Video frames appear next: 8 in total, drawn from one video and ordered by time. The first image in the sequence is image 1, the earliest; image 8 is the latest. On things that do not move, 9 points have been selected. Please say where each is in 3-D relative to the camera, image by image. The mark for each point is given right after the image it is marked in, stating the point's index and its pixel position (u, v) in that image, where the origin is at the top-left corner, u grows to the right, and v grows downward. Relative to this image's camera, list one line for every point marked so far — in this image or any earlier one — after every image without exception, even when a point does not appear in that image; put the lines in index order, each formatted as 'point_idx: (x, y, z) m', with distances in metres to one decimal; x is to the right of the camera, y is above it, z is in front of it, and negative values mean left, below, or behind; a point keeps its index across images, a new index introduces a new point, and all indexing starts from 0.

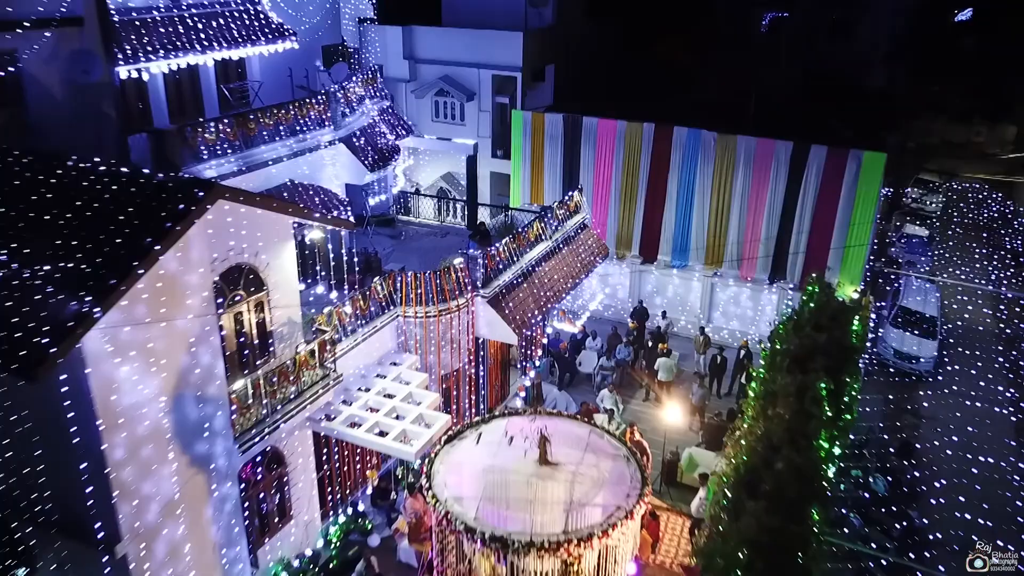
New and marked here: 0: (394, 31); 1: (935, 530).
0: (-2.8, +6.1, +17.8) m
1: (+5.5, -3.1, +9.9) m
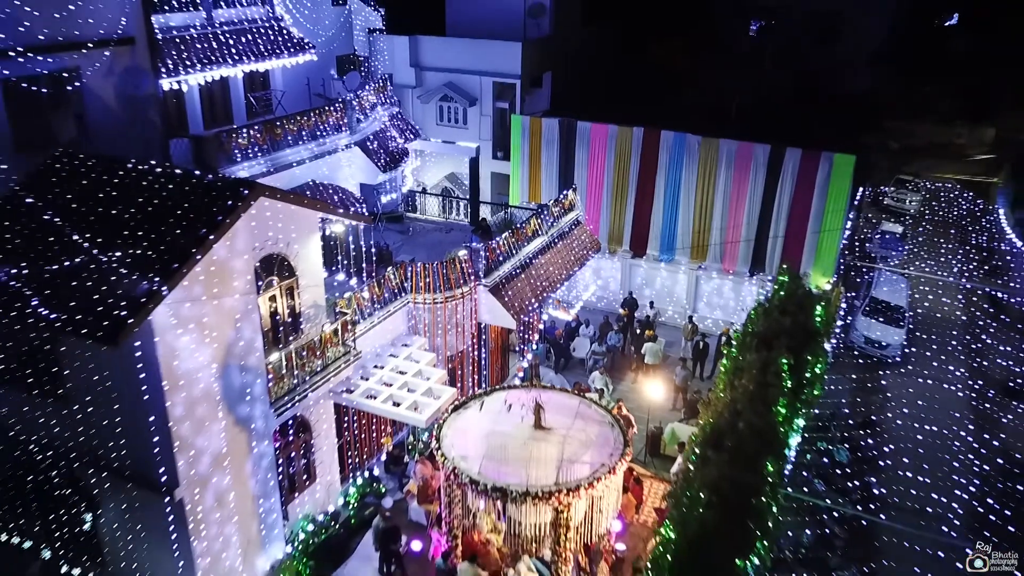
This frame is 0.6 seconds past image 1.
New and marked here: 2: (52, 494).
0: (-2.8, +6.3, +19.1) m
1: (+5.5, -2.9, +11.2) m
2: (-5.3, -2.4, +8.8) m
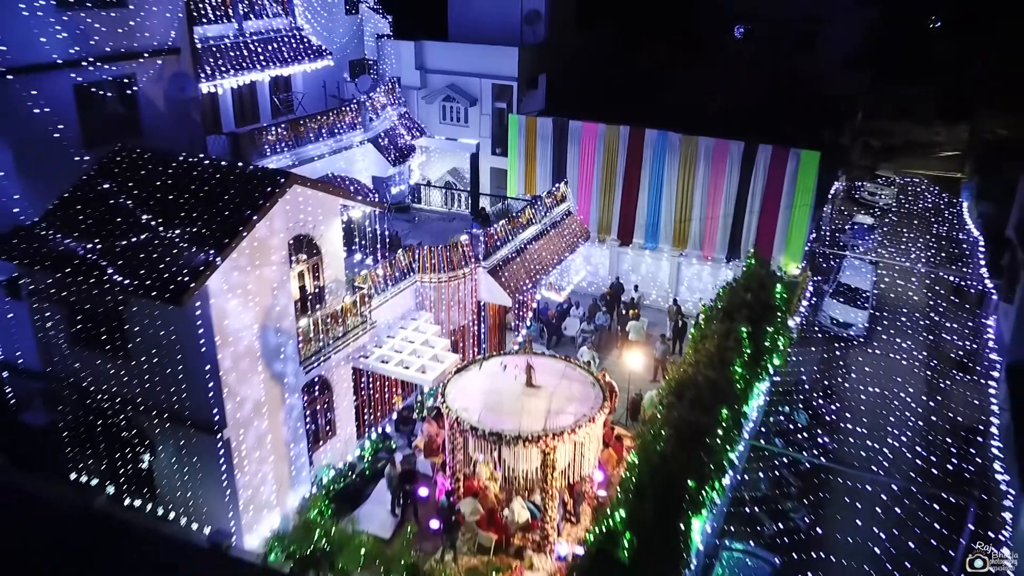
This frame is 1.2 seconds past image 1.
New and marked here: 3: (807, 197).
0: (-2.9, +6.7, +20.6) m
1: (+5.4, -2.6, +12.7) m
2: (-5.4, -2.0, +10.4) m
3: (+6.8, +2.1, +17.1) m
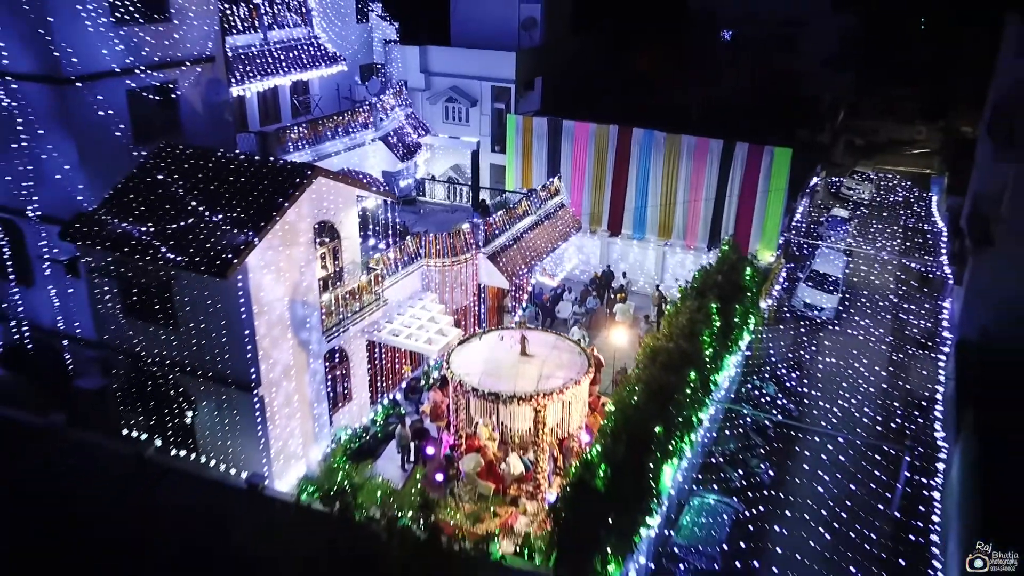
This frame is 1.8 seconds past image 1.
0: (-2.9, +7.1, +22.2) m
1: (+5.3, -2.2, +14.3) m
2: (-5.5, -1.7, +11.9) m
3: (+6.7, +2.4, +18.7) m
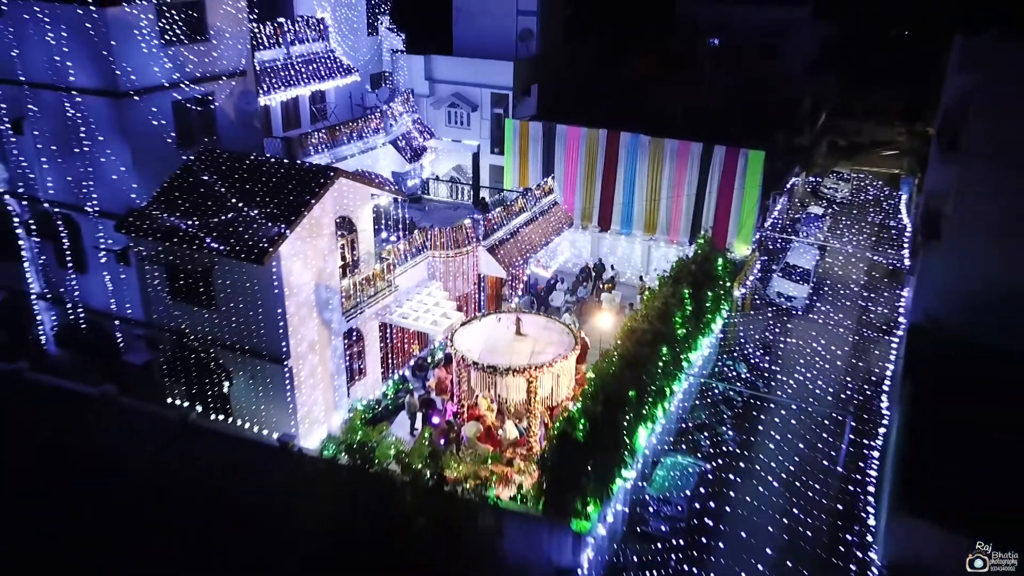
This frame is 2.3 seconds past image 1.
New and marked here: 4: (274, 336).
0: (-3.0, +7.3, +23.9) m
1: (+5.2, -2.0, +16.1) m
2: (-5.6, -1.4, +13.7) m
3: (+6.7, +2.7, +20.4) m
4: (-4.1, -0.8, +12.9) m
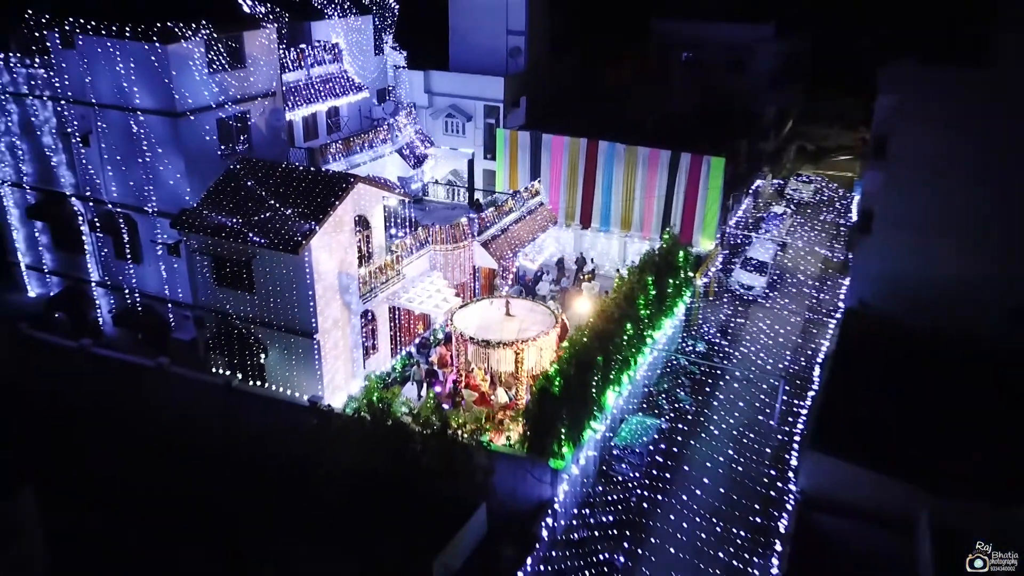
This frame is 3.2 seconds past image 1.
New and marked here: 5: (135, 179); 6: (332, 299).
0: (-3.3, +7.6, +26.6) m
1: (+5.0, -1.7, +18.8) m
2: (-5.8, -1.2, +16.4) m
3: (+6.4, +3.0, +23.2) m
4: (-4.3, -0.5, +15.5) m
5: (-8.3, +2.4, +16.5) m
6: (-3.8, -0.2, +16.0) m
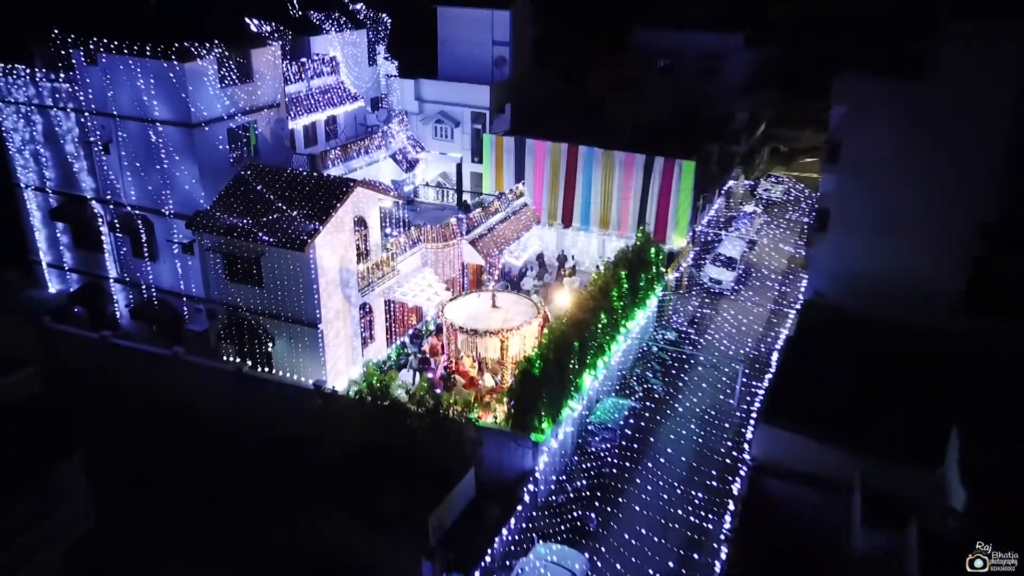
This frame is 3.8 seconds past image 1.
0: (-3.9, +7.8, +28.2) m
1: (+4.6, -1.5, +20.6) m
2: (-6.1, -1.0, +18.0) m
3: (+5.9, +3.2, +25.0) m
4: (-4.6, -0.4, +17.1) m
5: (-8.7, +2.5, +18.0) m
6: (-4.2, -0.1, +17.6) m
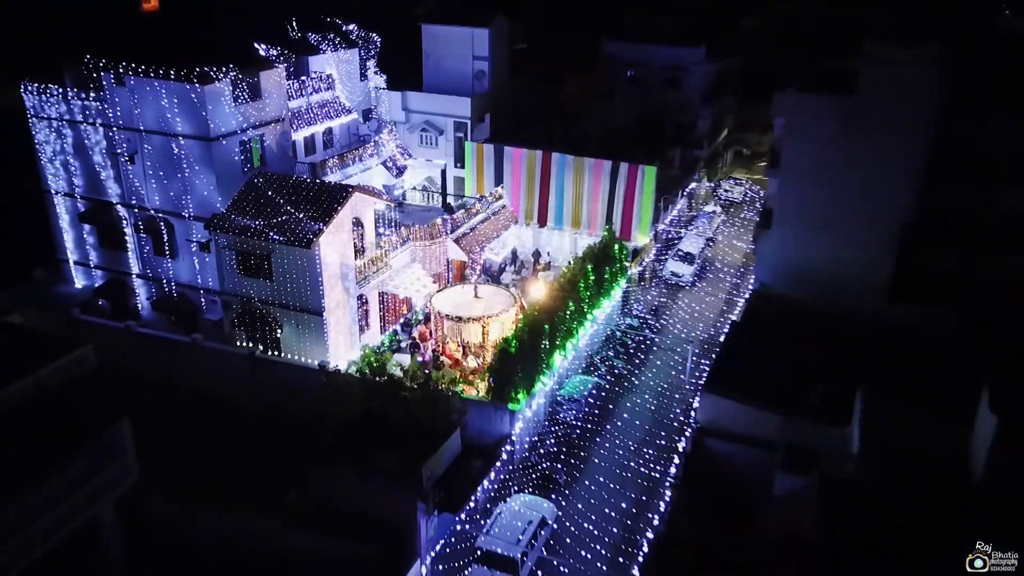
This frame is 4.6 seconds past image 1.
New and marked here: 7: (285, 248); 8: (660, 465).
0: (-4.8, +8.0, +30.7) m
1: (+4.0, -1.2, +23.3) m
2: (-6.7, -0.9, +20.4) m
3: (+5.1, +3.4, +27.7) m
4: (-5.2, -0.2, +19.6) m
5: (-9.3, +2.7, +20.4) m
6: (-4.7, +0.1, +20.1) m
7: (-5.8, +1.1, +19.3) m
8: (+3.5, -4.1, +17.4) m
